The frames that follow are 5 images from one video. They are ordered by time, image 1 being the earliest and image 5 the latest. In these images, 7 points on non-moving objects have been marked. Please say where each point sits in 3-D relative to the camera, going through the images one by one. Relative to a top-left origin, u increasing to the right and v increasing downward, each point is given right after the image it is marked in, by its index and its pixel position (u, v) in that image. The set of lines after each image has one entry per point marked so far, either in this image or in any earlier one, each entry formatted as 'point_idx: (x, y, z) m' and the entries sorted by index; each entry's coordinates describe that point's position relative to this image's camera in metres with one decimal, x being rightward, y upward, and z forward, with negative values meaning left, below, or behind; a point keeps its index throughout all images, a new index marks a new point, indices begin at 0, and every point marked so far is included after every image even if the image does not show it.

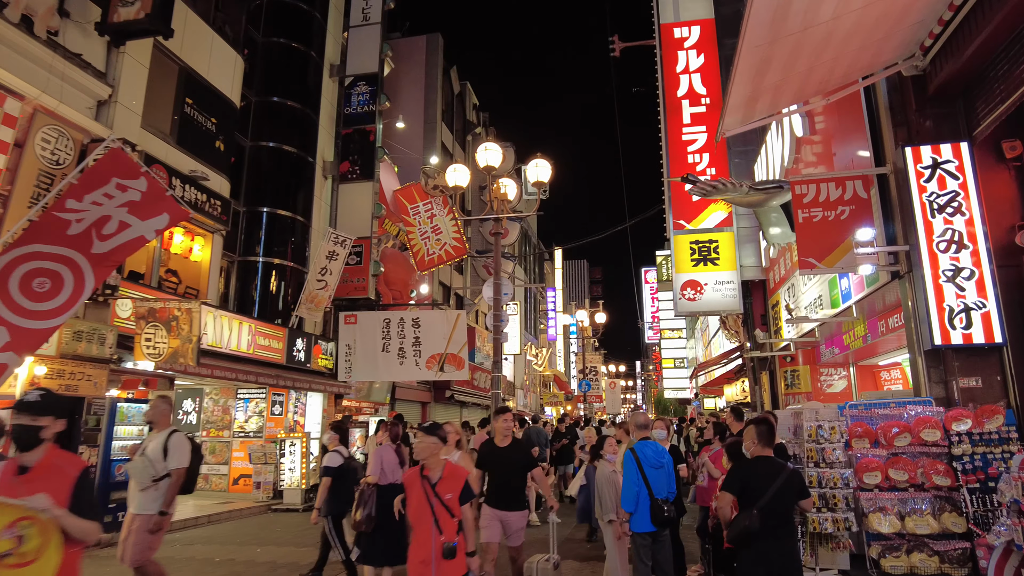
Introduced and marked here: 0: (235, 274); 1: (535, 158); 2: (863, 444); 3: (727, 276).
0: (-5.8, +0.3, +14.6) m
1: (+0.4, +2.1, +11.3) m
2: (+3.1, -1.4, +6.2) m
3: (+4.4, +0.2, +14.0) m
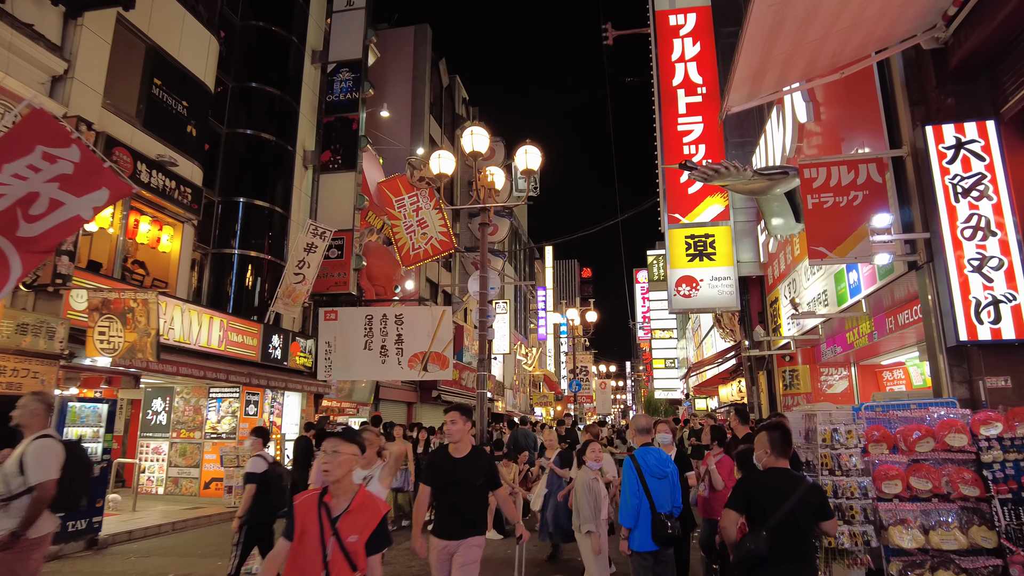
0: (-6.1, +0.4, +13.9) m
1: (+0.2, +2.2, +10.7) m
2: (+3.0, -1.3, +5.6) m
3: (+4.1, +0.3, +13.5) m
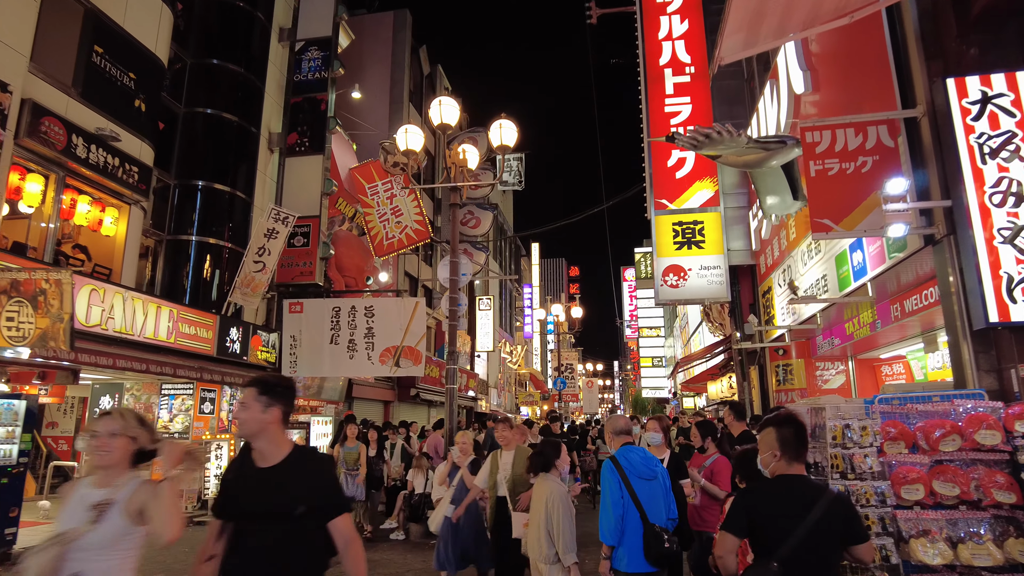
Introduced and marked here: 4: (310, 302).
0: (-6.5, +0.6, +13.0) m
1: (-0.2, +2.4, +9.9) m
2: (+2.7, -1.1, +4.8) m
3: (+3.7, +0.5, +12.7) m
4: (-3.9, -0.3, +13.3) m
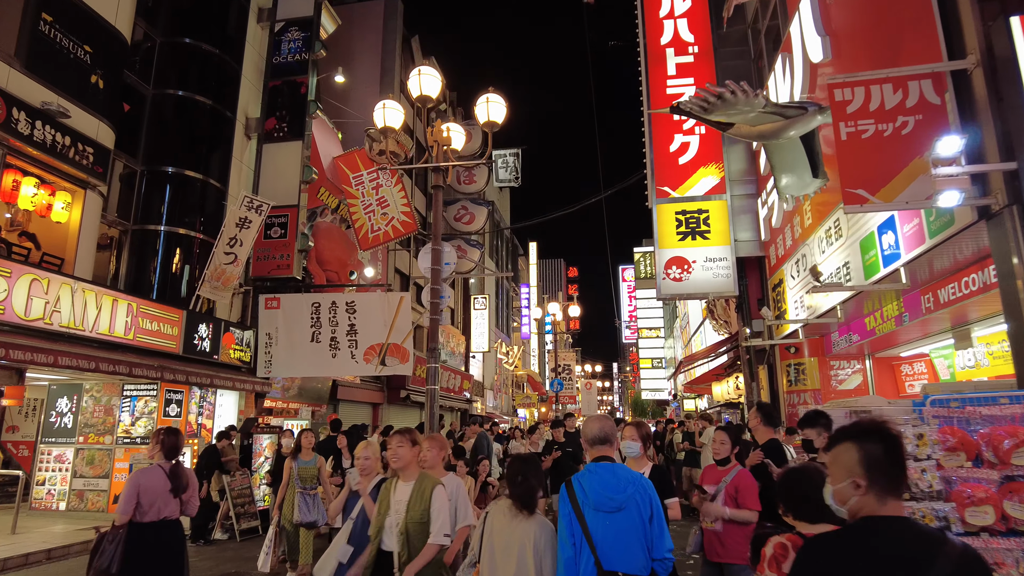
0: (-6.7, +0.7, +12.1) m
1: (-0.3, +2.5, +9.0) m
2: (+2.5, -1.0, +3.9) m
3: (+3.5, +0.6, +11.8) m
4: (-4.0, -0.2, +12.4) m
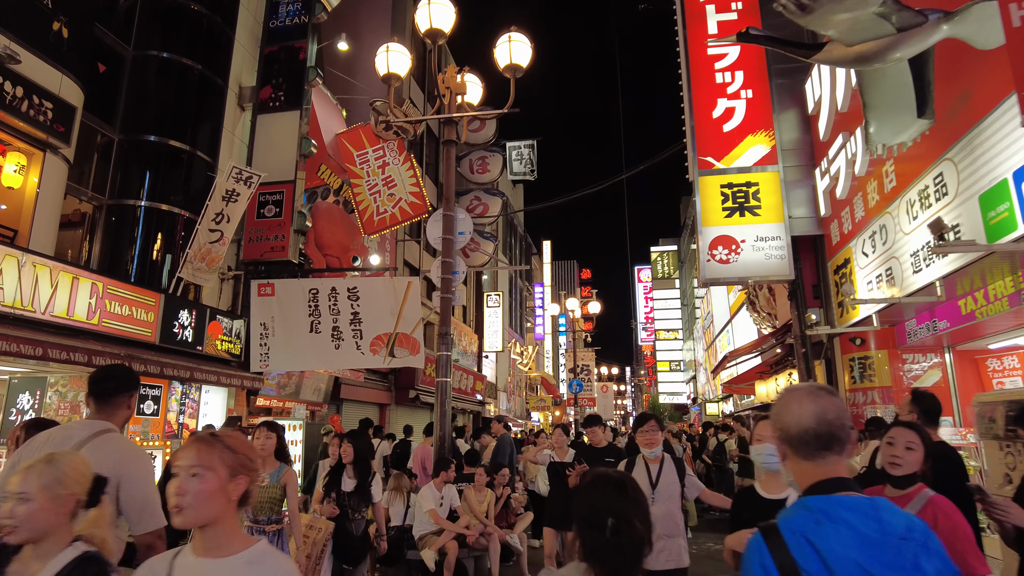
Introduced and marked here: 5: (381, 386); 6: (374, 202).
0: (-6.3, +1.0, +10.8) m
1: (0.0, +2.8, +7.6) m
2: (+2.7, -0.7, +2.5) m
3: (+3.9, +0.9, +10.4) m
4: (-3.7, +0.1, +11.0) m
5: (-3.3, -2.5, +17.6) m
6: (-2.6, +1.6, +12.8) m
